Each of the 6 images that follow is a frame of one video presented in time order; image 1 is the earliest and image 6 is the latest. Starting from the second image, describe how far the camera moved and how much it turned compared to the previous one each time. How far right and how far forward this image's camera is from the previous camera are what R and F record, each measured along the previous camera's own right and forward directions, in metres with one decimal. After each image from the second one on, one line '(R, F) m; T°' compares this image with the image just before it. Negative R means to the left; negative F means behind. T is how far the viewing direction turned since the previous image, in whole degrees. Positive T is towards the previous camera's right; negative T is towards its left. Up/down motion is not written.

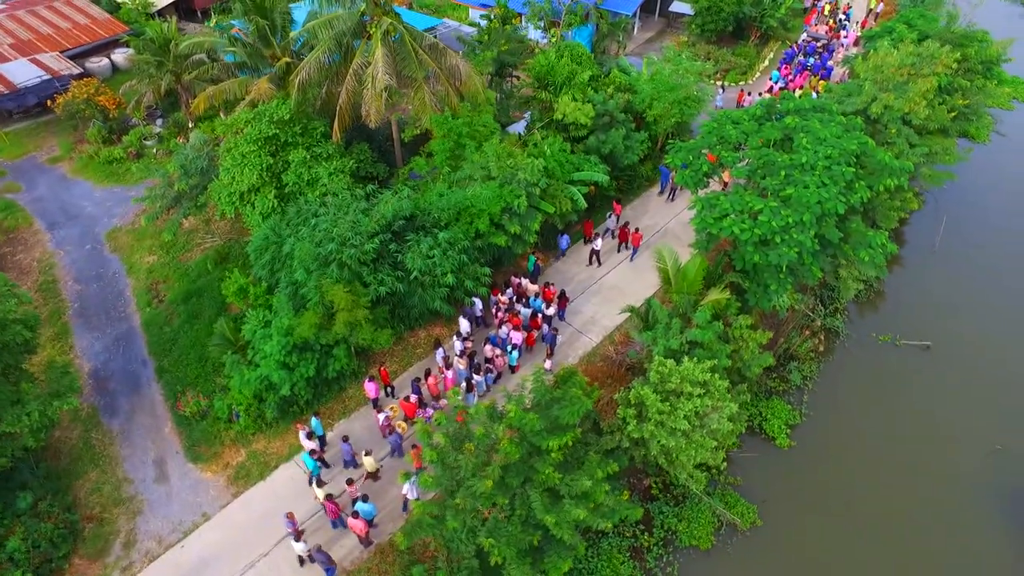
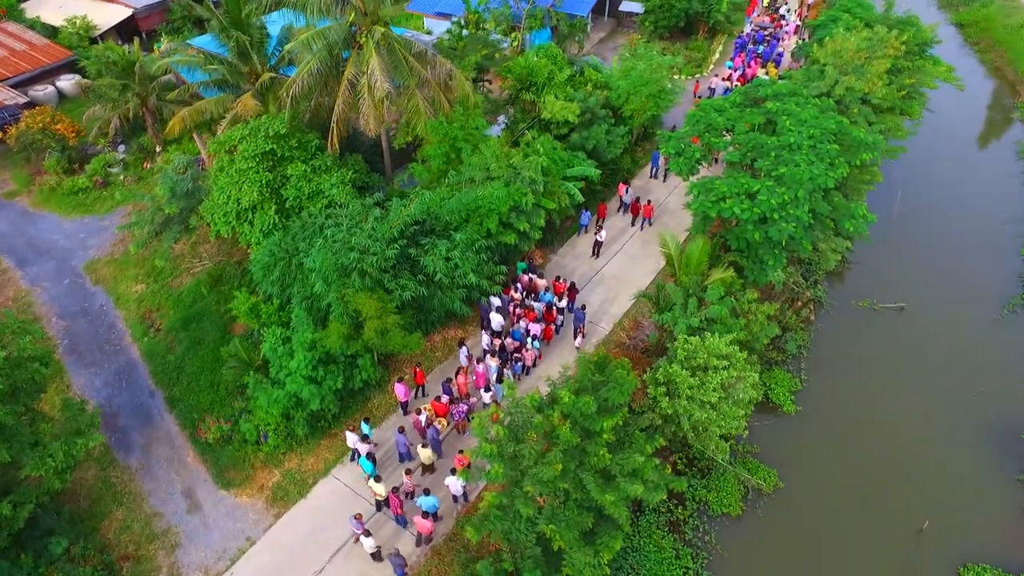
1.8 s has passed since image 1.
(-1.5, -0.2) m; +5°
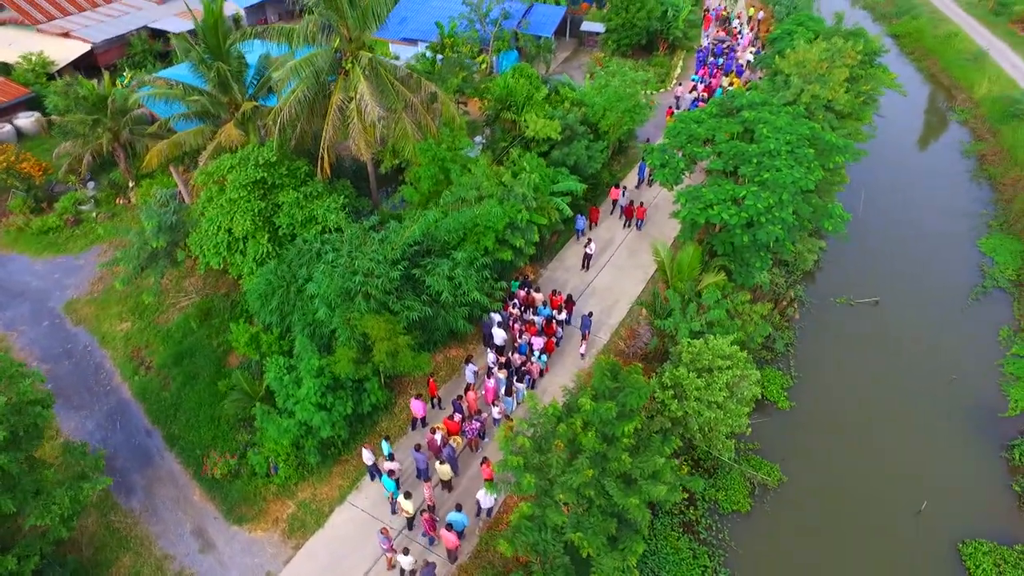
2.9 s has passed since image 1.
(-0.8, -0.2) m; +3°
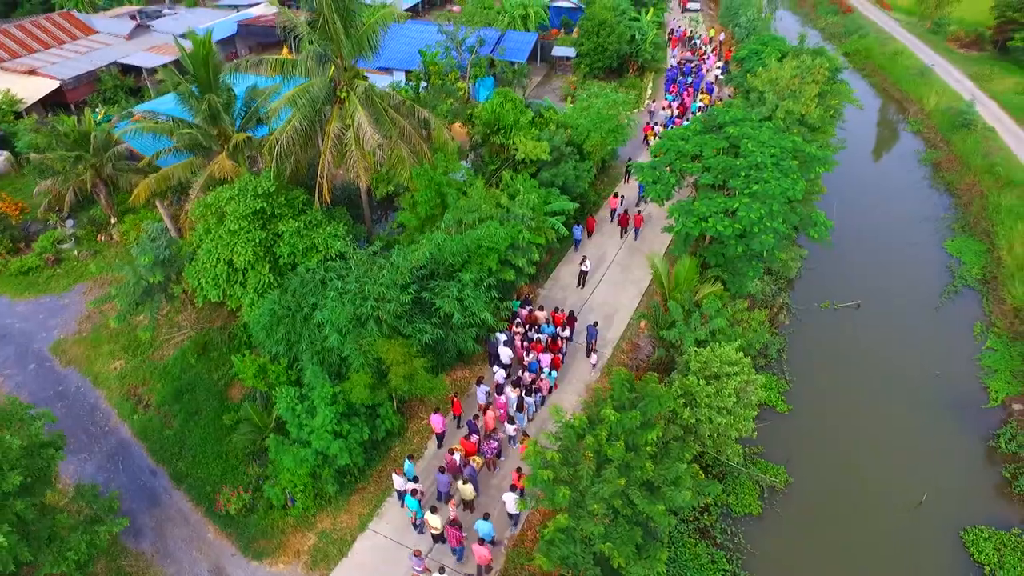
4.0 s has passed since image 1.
(-0.9, -0.2) m; +3°
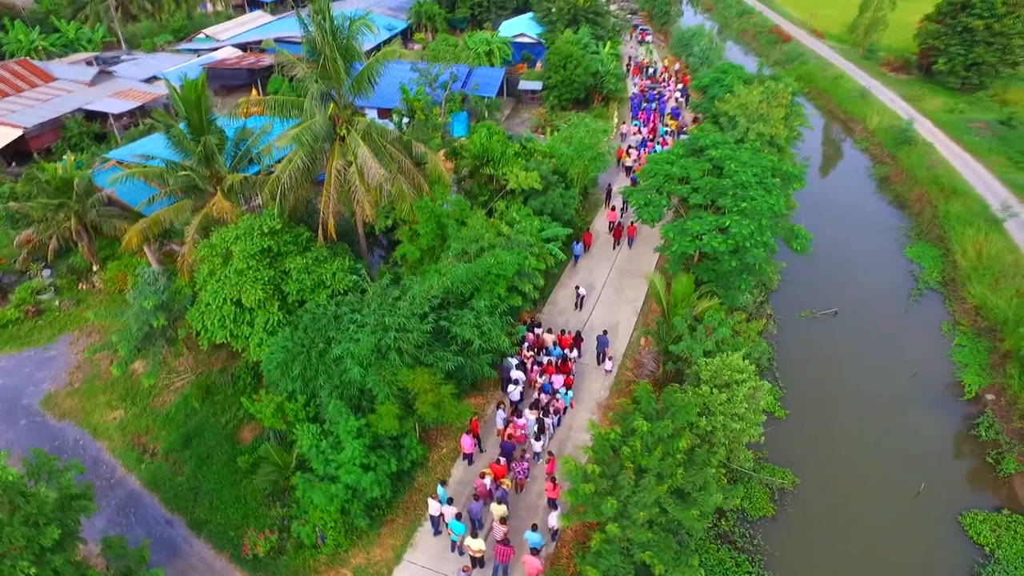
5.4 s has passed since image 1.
(-1.2, -0.3) m; +4°
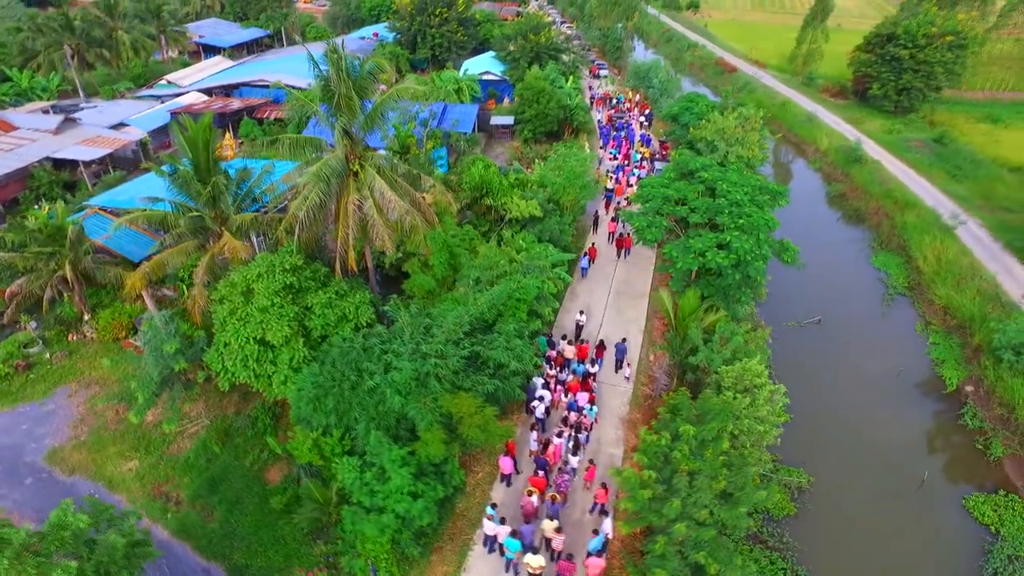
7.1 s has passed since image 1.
(-1.6, -0.4) m; +4°
